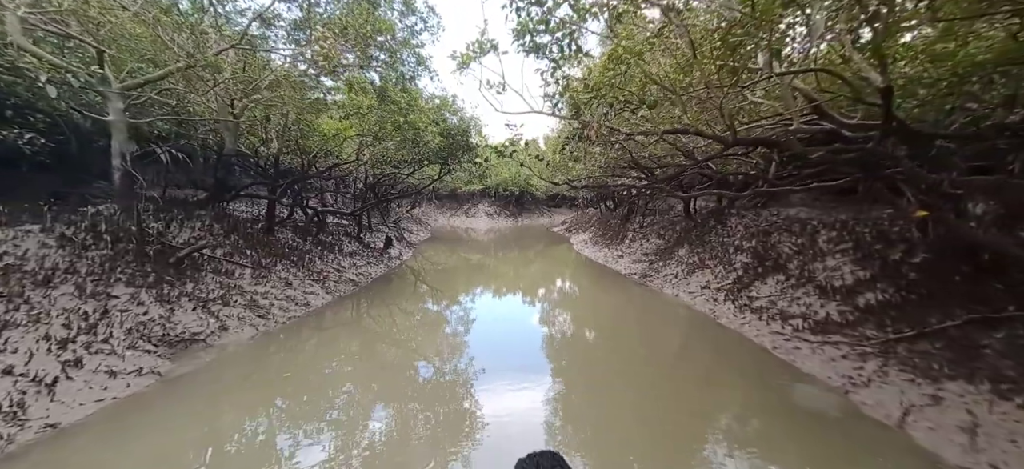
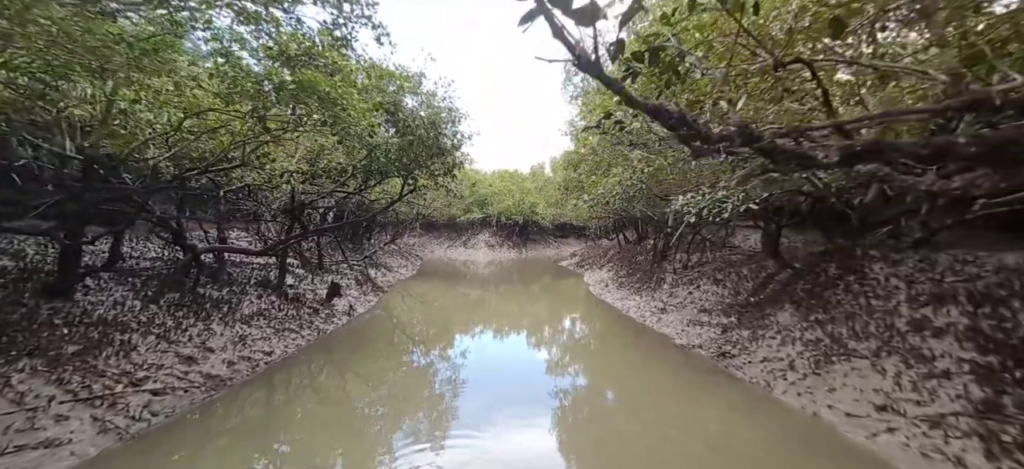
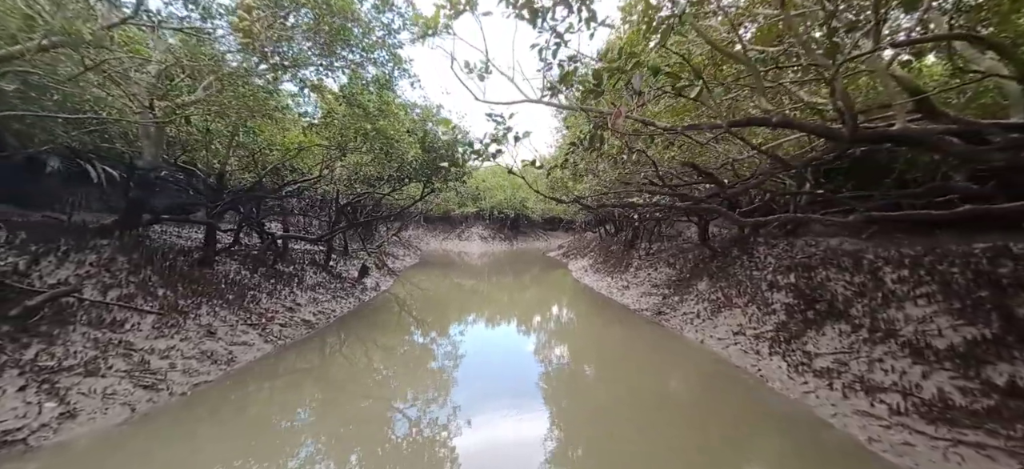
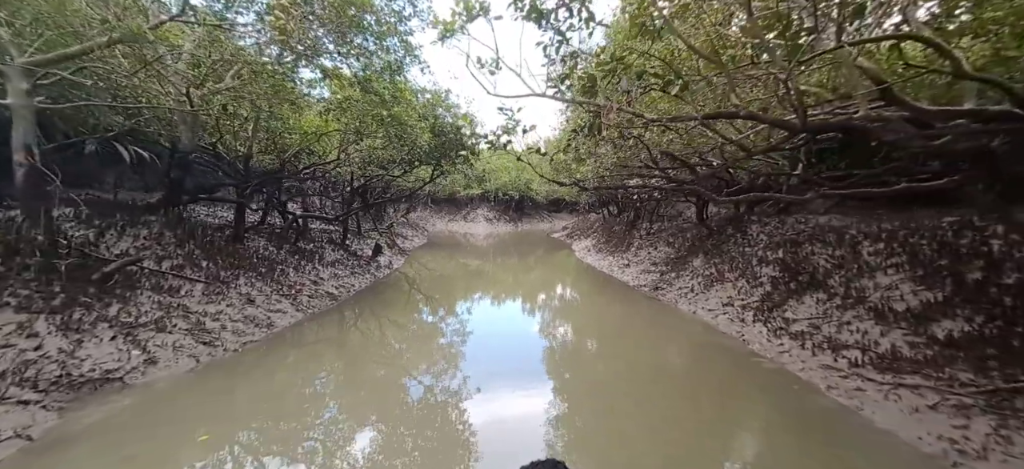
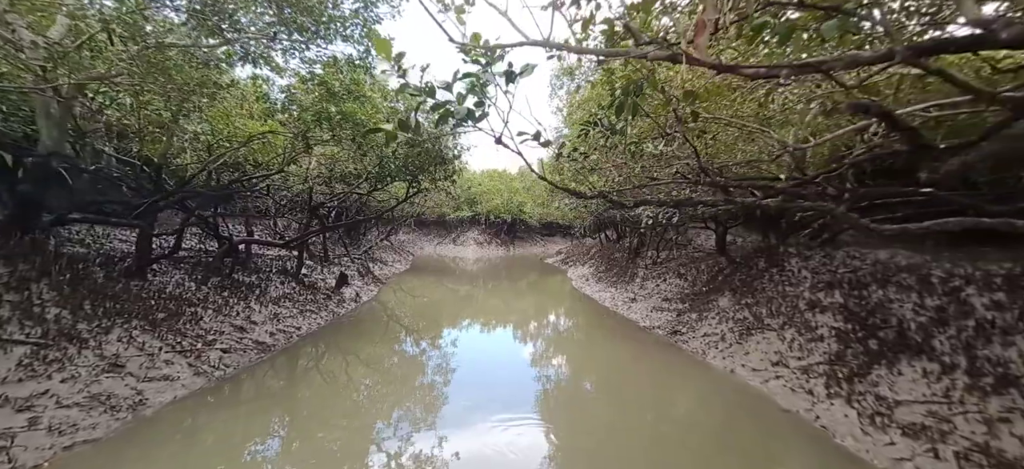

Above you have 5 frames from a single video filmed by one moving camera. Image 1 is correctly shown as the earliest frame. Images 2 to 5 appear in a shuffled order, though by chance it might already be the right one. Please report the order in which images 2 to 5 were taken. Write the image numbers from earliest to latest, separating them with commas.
4, 3, 5, 2
